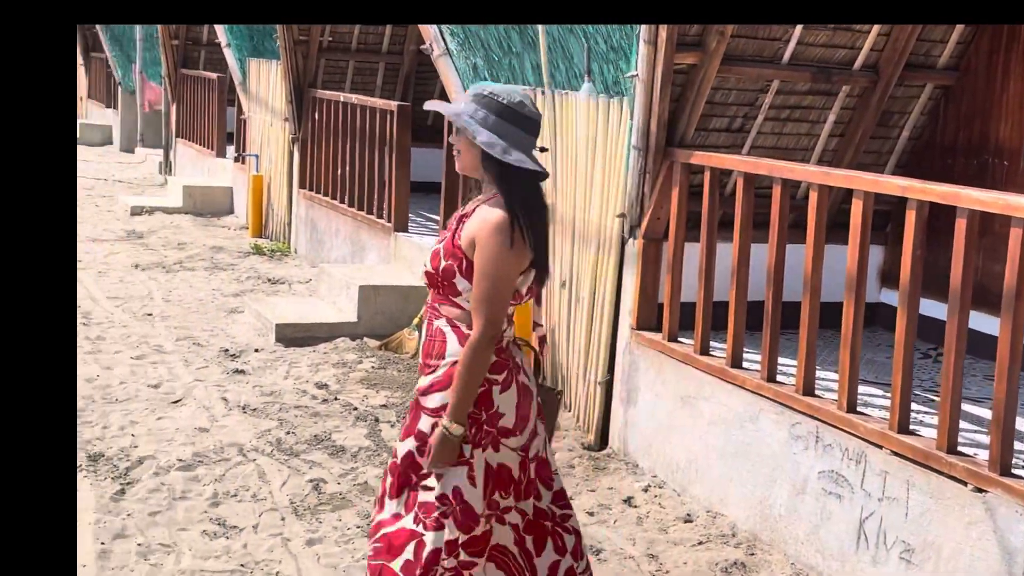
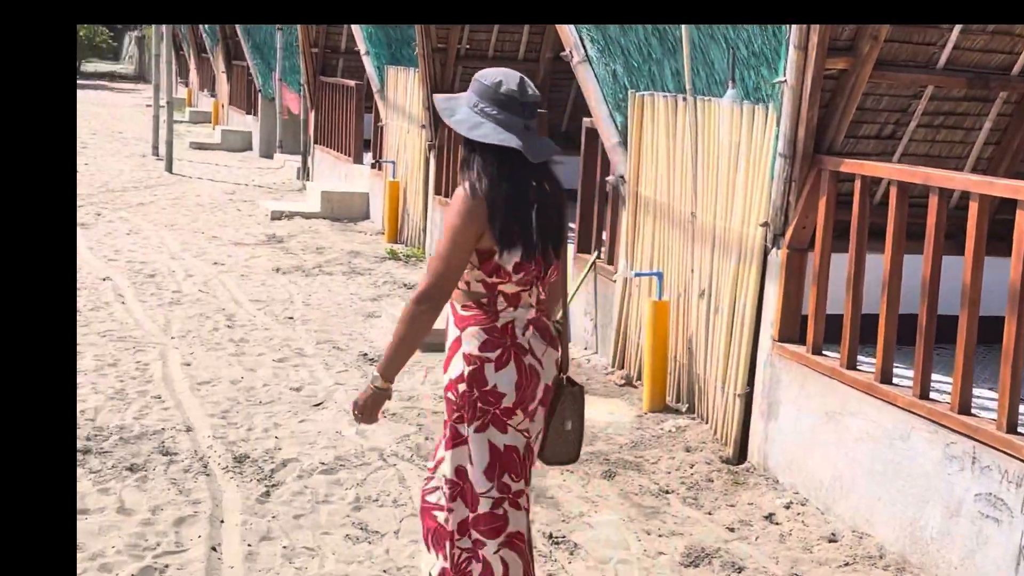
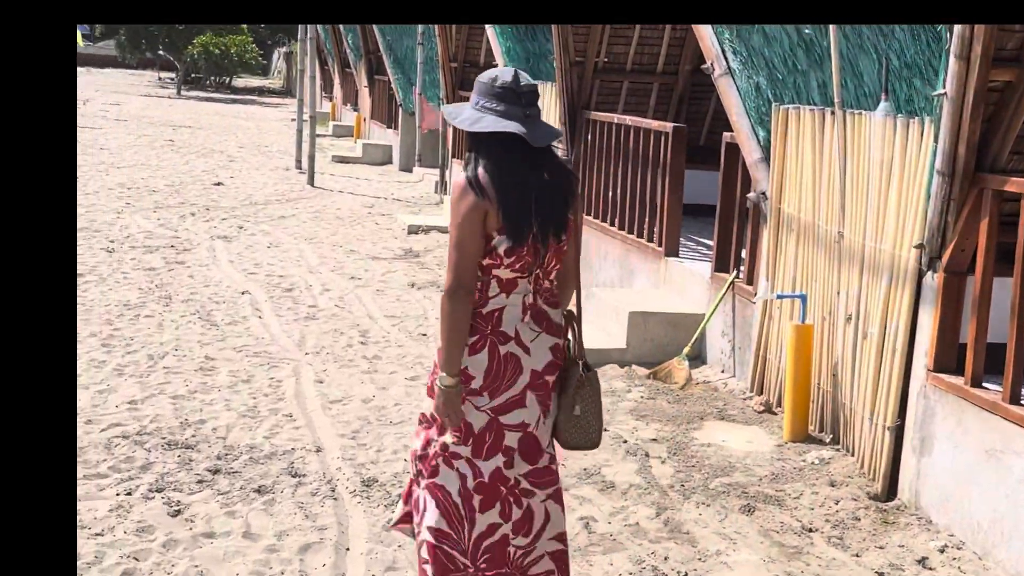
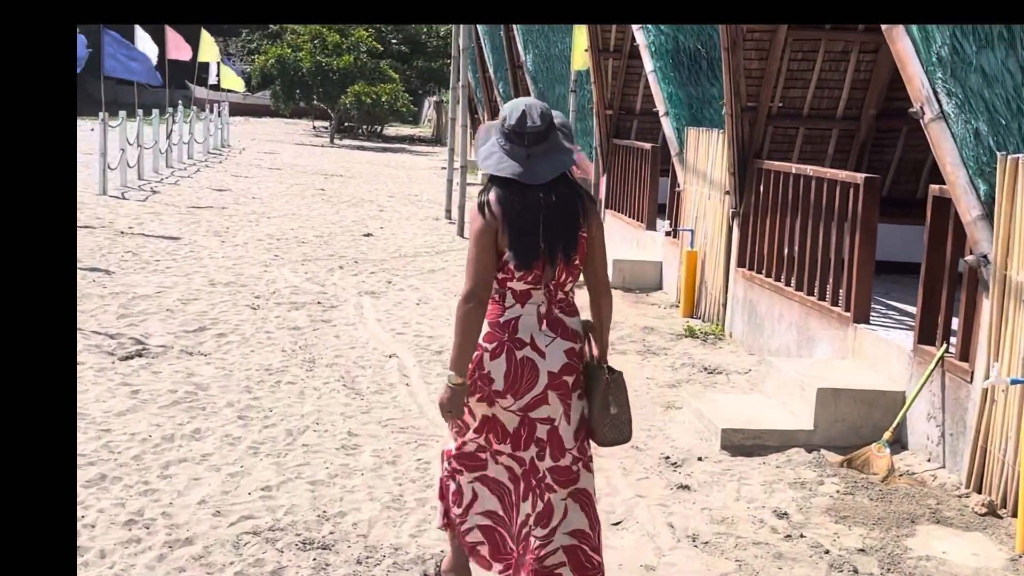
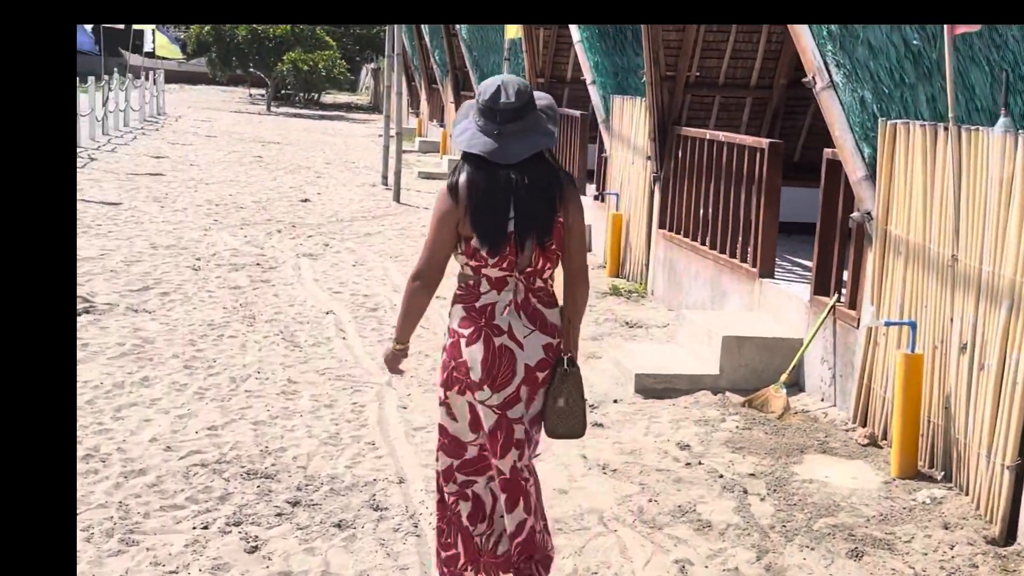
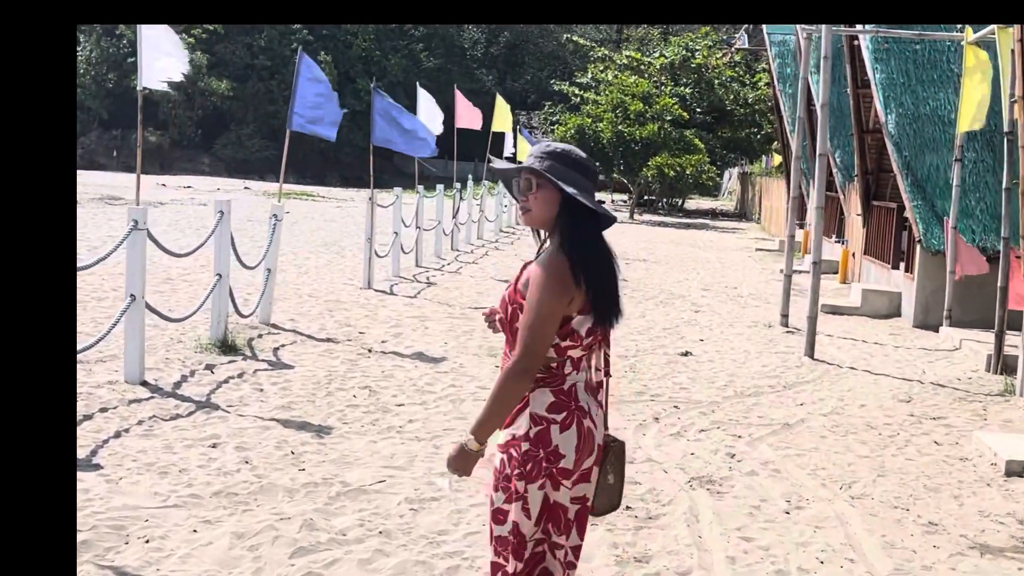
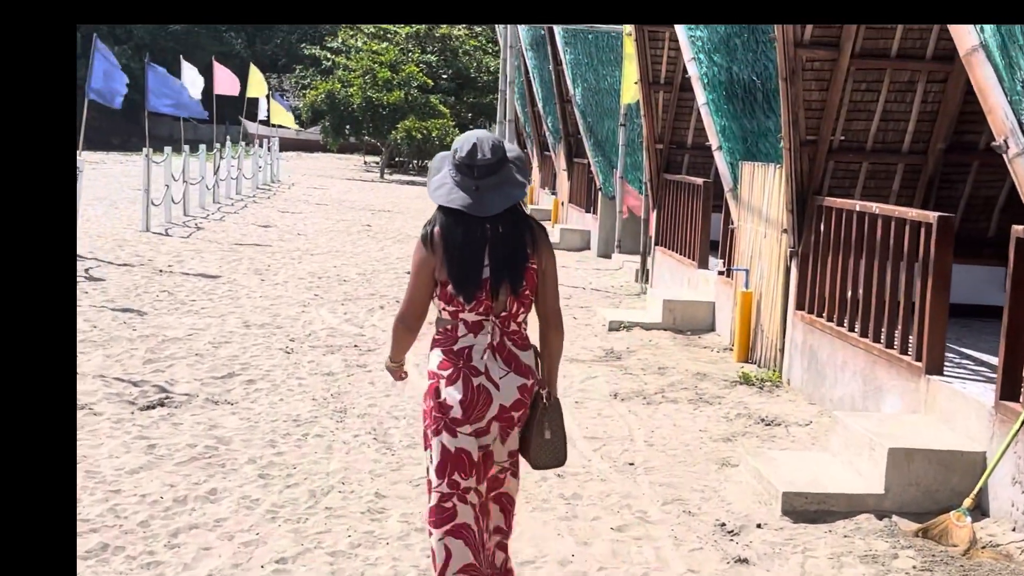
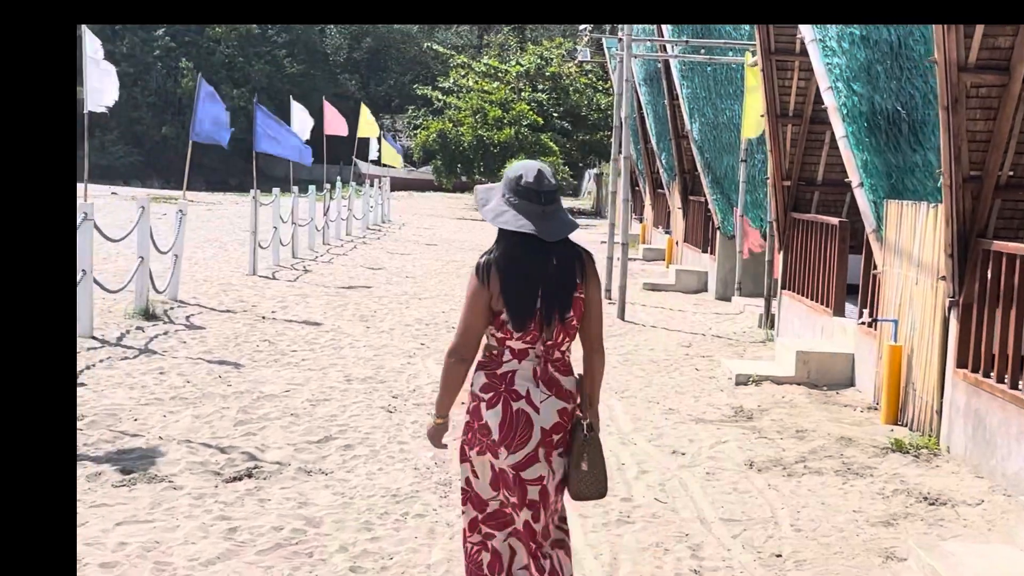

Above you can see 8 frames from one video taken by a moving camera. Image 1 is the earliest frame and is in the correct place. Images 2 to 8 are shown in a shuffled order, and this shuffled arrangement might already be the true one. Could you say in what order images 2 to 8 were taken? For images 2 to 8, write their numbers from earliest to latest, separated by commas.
2, 3, 5, 4, 7, 8, 6
